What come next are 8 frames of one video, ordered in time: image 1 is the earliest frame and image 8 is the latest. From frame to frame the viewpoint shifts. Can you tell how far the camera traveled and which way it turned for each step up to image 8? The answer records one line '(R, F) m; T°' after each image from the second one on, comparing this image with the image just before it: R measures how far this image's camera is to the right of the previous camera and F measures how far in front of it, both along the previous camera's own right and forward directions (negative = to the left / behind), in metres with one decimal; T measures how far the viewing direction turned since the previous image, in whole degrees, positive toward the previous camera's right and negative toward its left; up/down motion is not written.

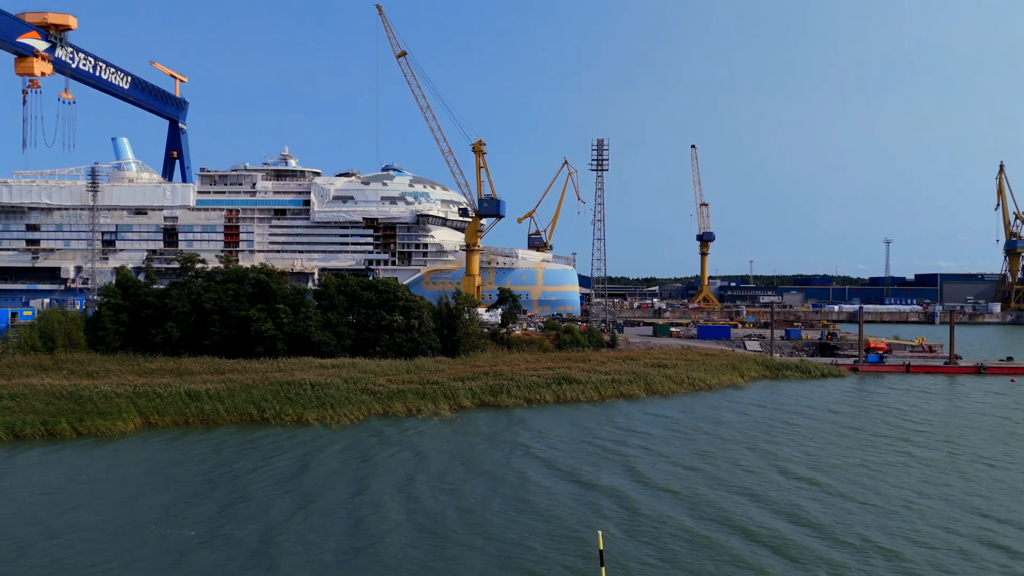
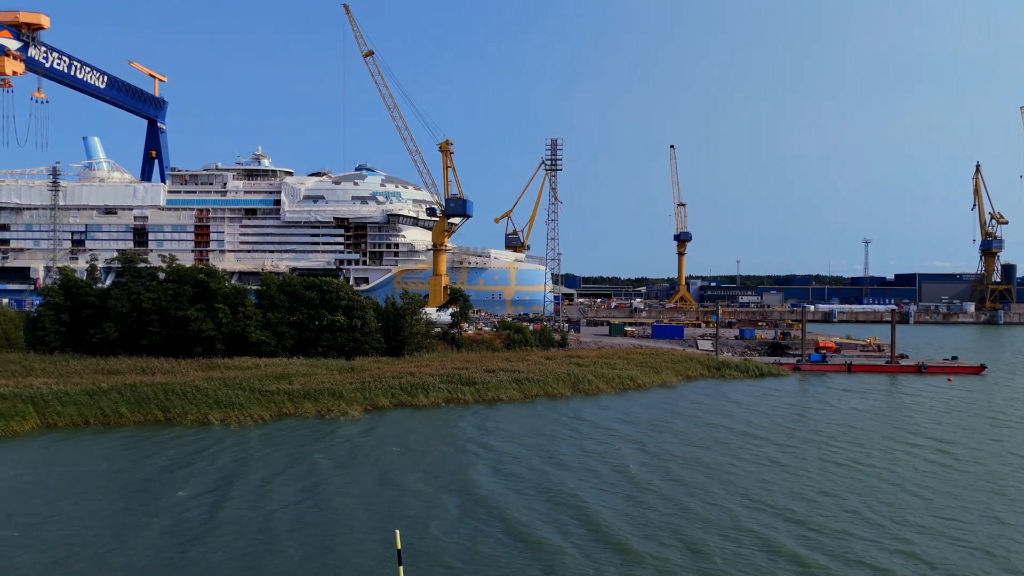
(+2.4, +0.1) m; 0°
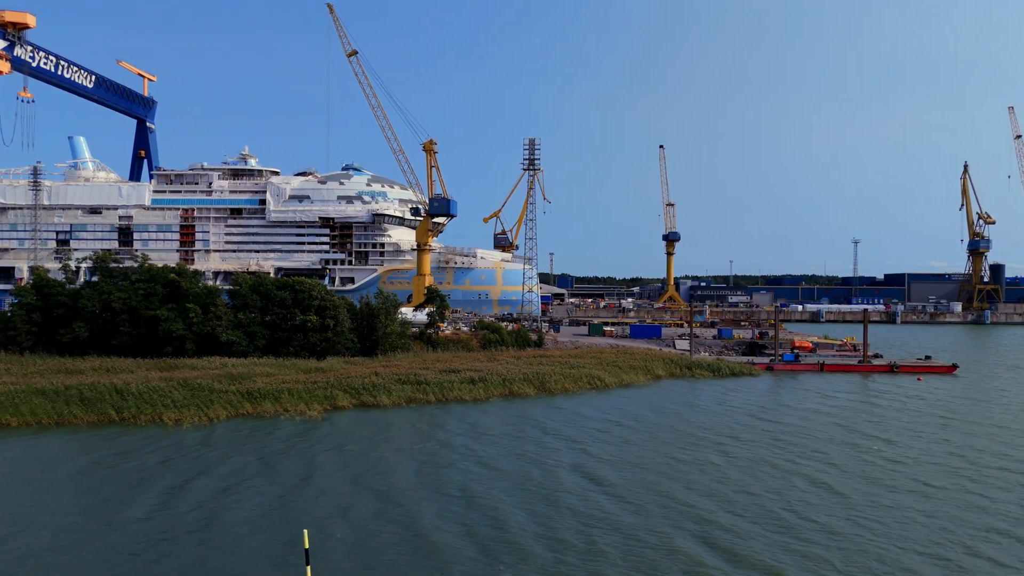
(+1.1, 0.0) m; 0°
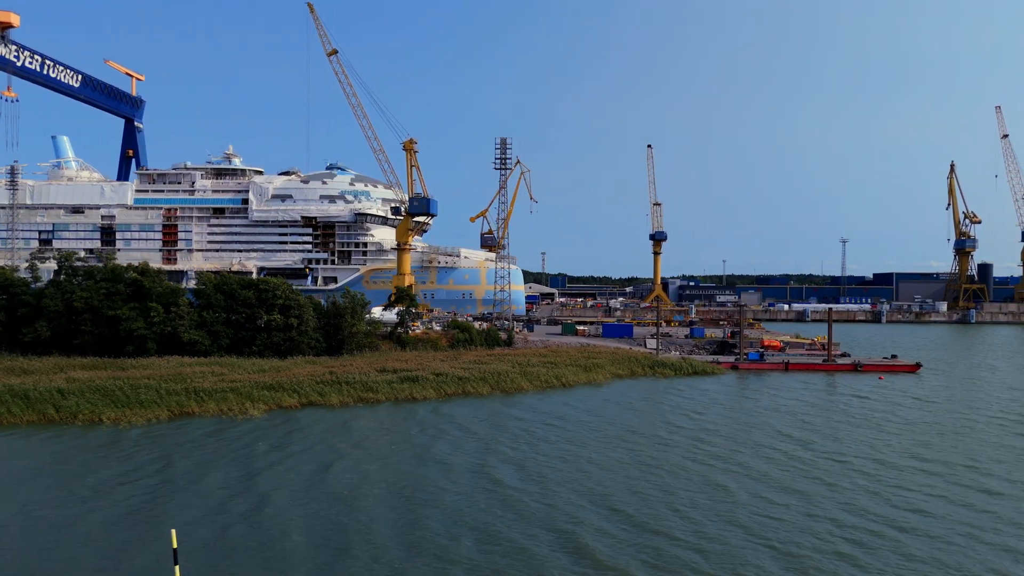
(+1.5, 0.0) m; 0°
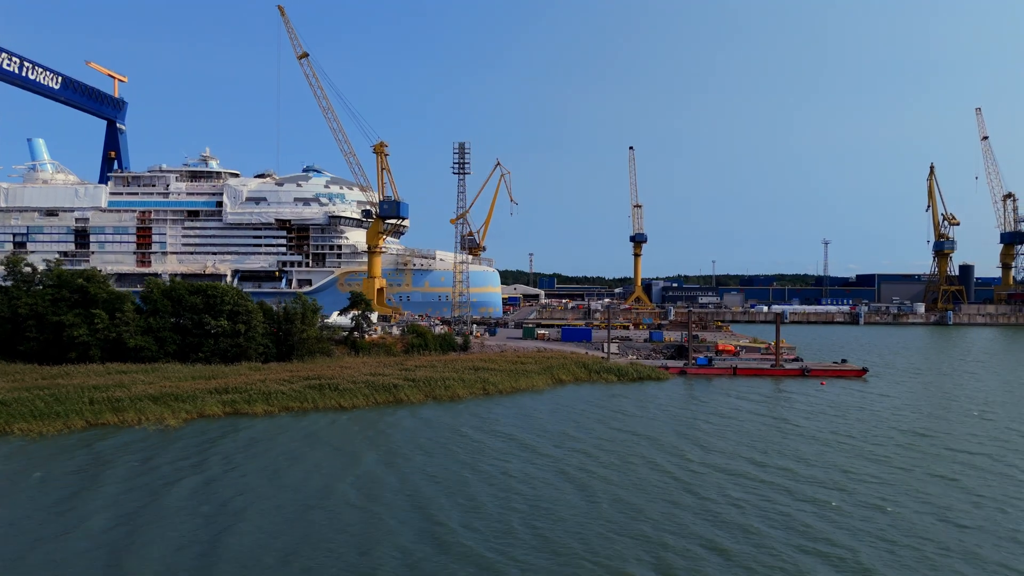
(+2.2, 0.0) m; 0°
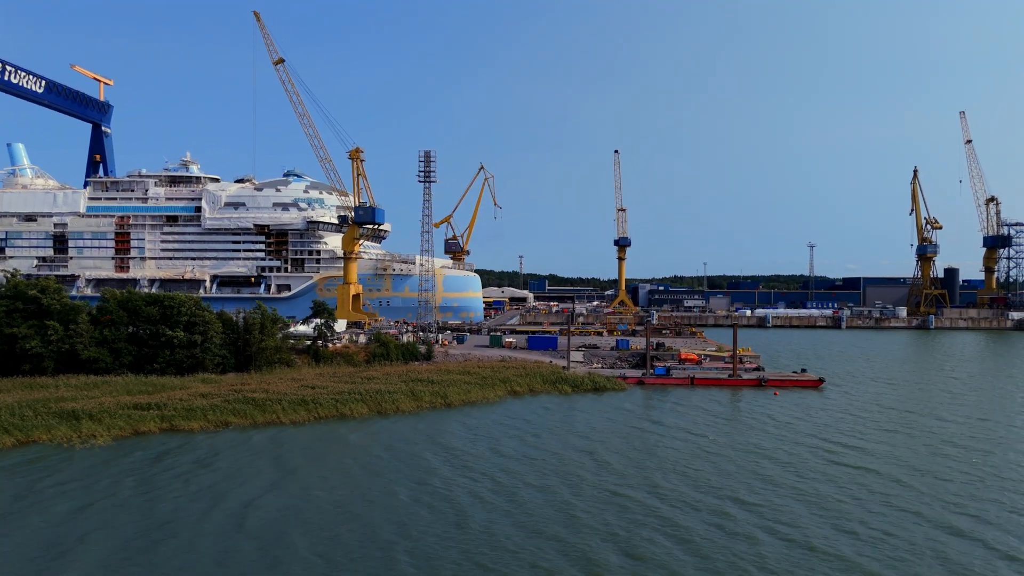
(+1.8, 0.0) m; 0°
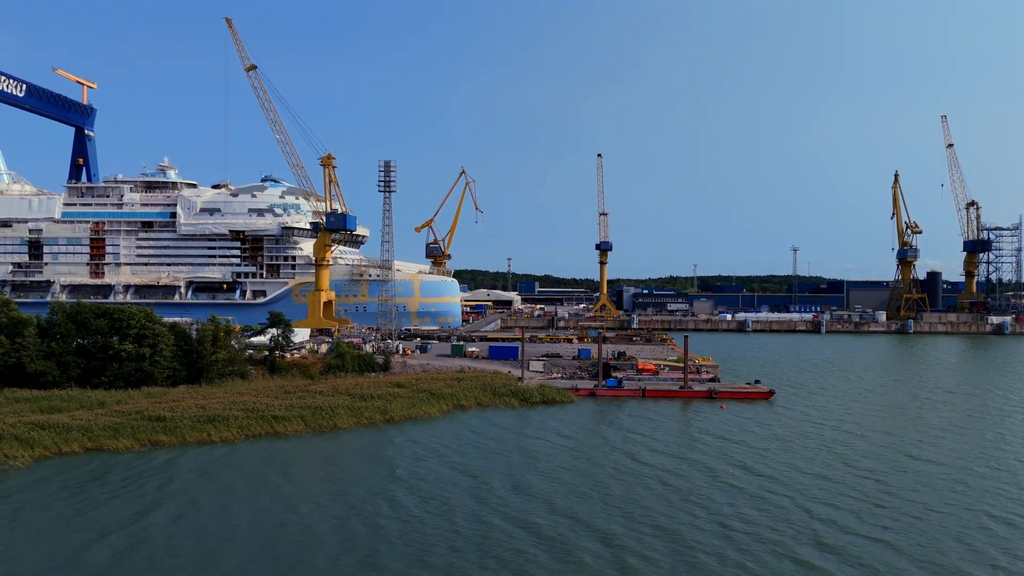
(+2.1, 0.0) m; 0°
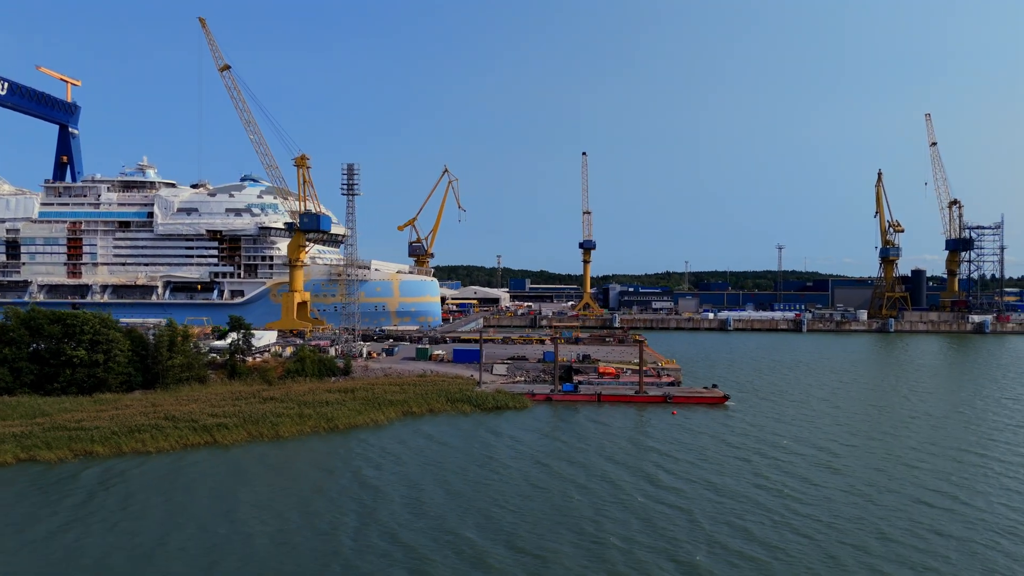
(+2.0, 0.0) m; 0°
